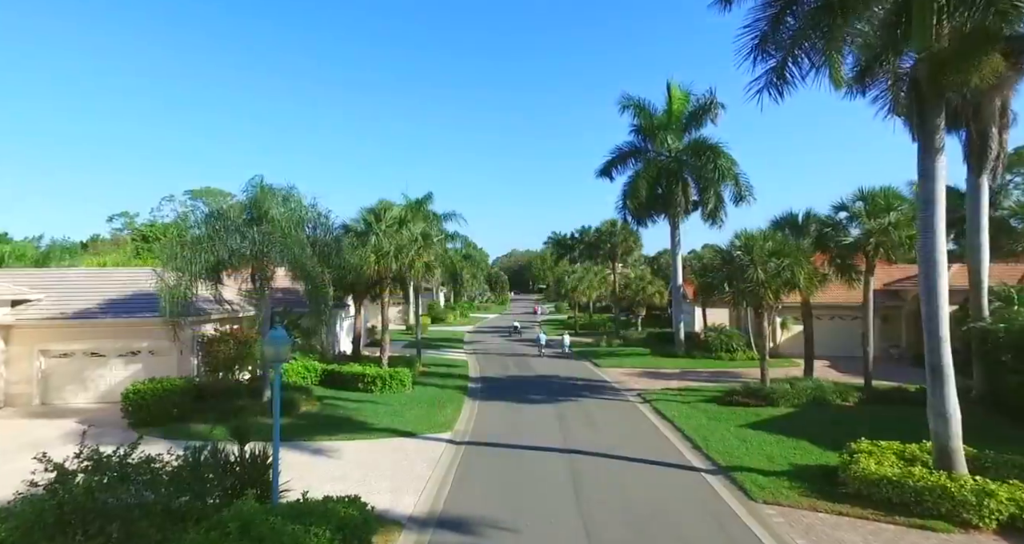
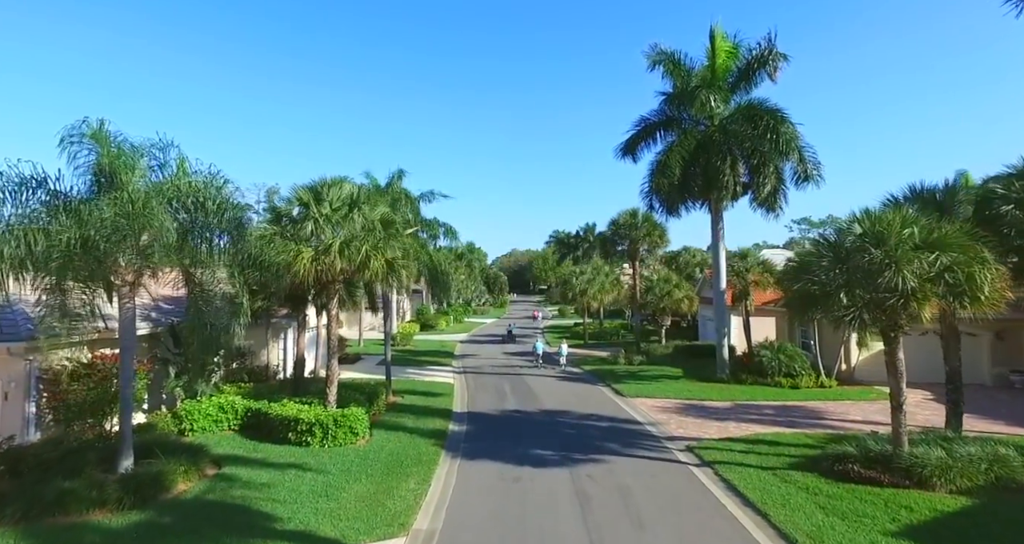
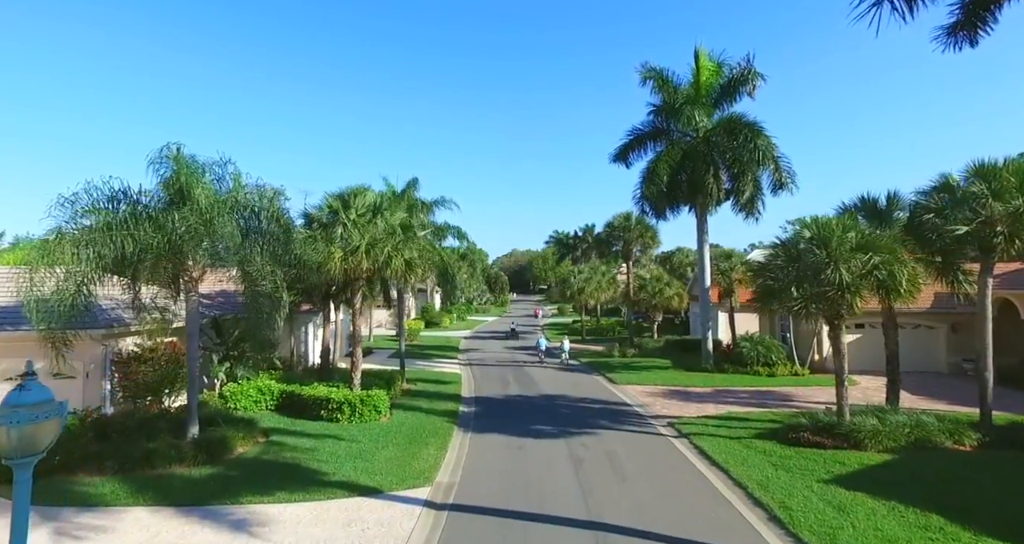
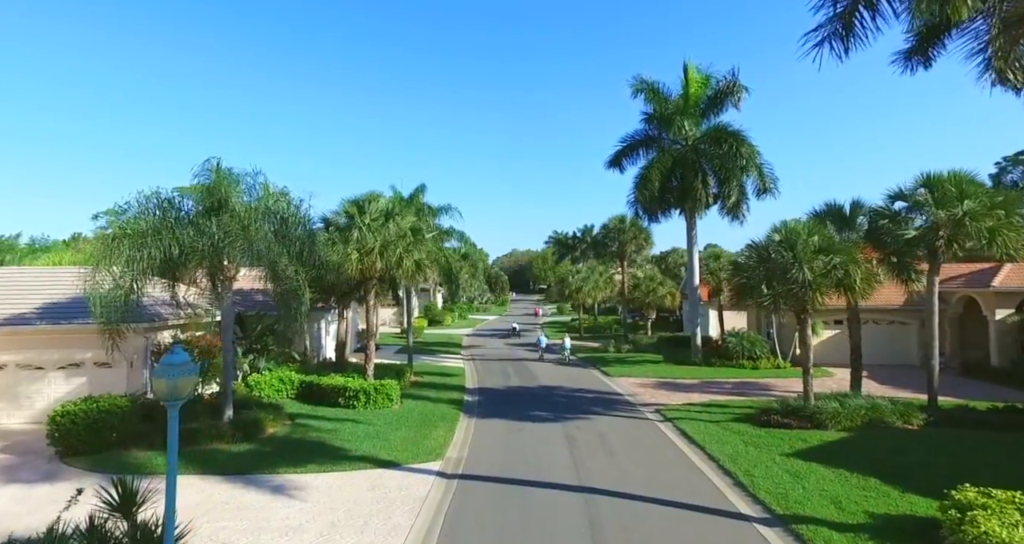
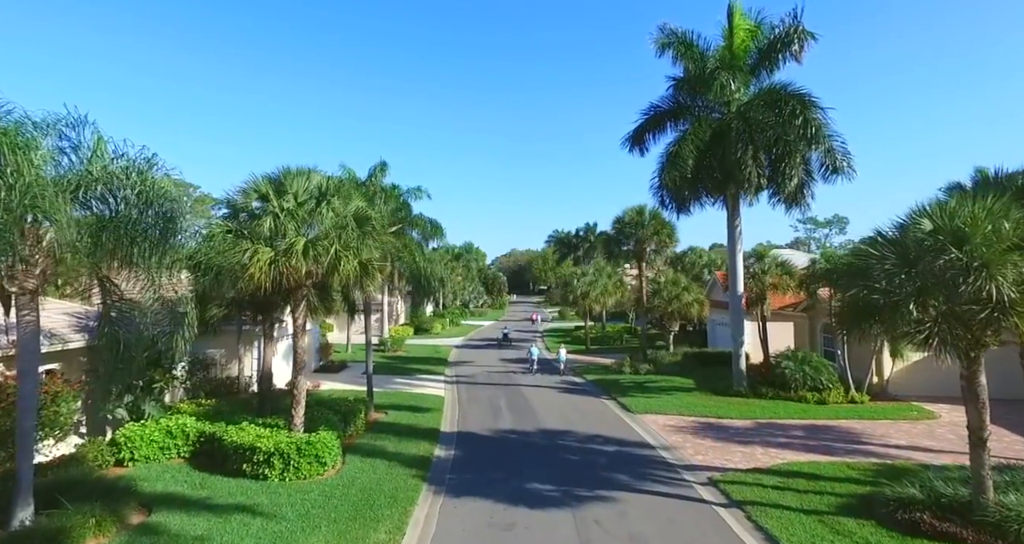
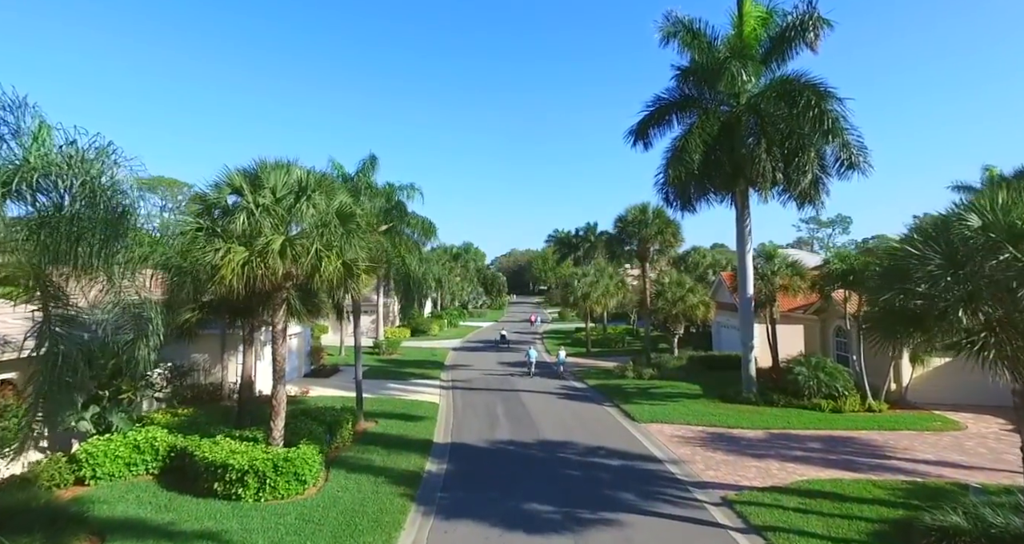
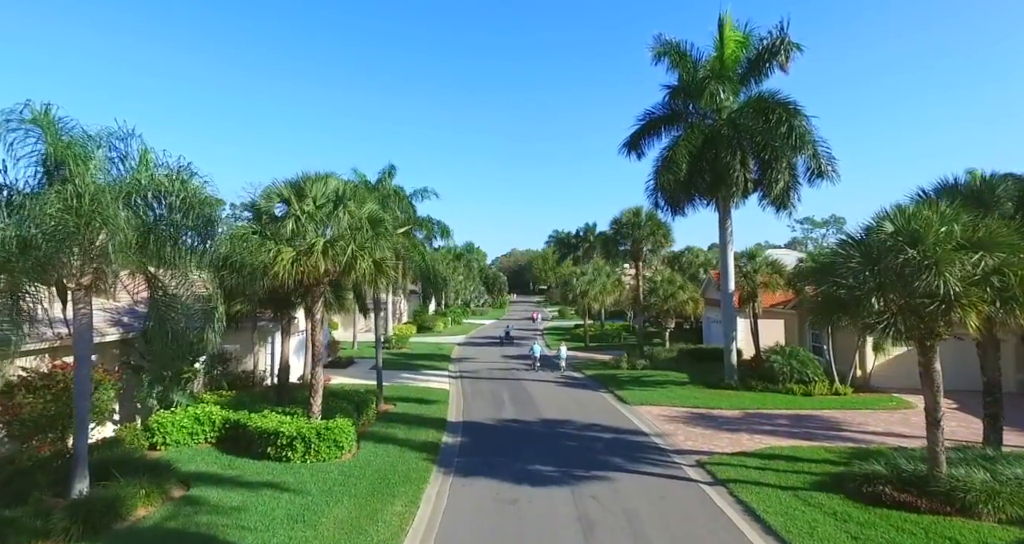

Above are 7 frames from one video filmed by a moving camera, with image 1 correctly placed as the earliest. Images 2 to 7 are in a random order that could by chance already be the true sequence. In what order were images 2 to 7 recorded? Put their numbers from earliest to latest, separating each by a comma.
4, 3, 2, 7, 5, 6
